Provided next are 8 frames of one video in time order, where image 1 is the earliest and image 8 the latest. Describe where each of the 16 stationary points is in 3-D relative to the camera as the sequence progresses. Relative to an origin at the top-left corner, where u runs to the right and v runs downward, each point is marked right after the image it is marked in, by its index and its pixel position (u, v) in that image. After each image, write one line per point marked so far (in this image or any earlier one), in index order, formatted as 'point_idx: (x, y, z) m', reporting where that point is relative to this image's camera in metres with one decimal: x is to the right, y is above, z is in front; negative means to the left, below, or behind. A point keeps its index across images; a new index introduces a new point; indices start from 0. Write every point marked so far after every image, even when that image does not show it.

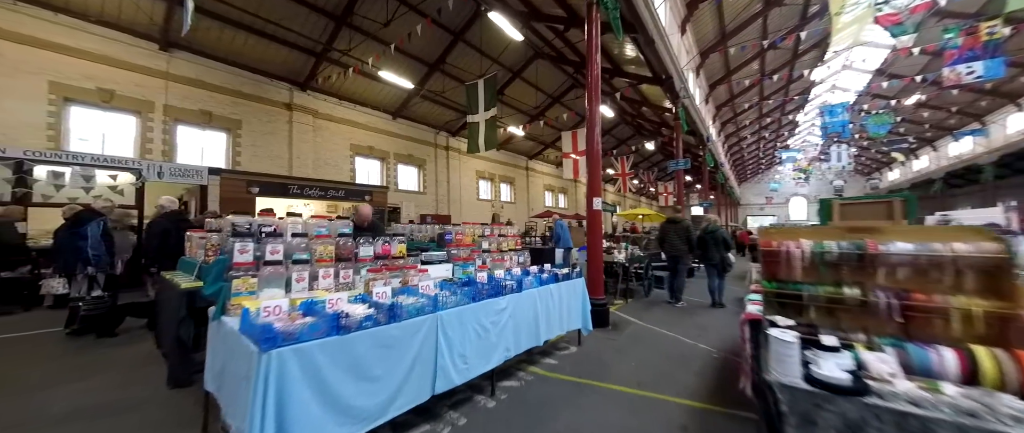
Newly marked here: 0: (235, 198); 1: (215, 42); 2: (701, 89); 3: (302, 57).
0: (-6.2, +0.4, +6.9) m
1: (-7.9, +4.7, +8.4) m
2: (+7.7, +5.1, +12.7) m
3: (-6.4, +4.9, +9.5) m
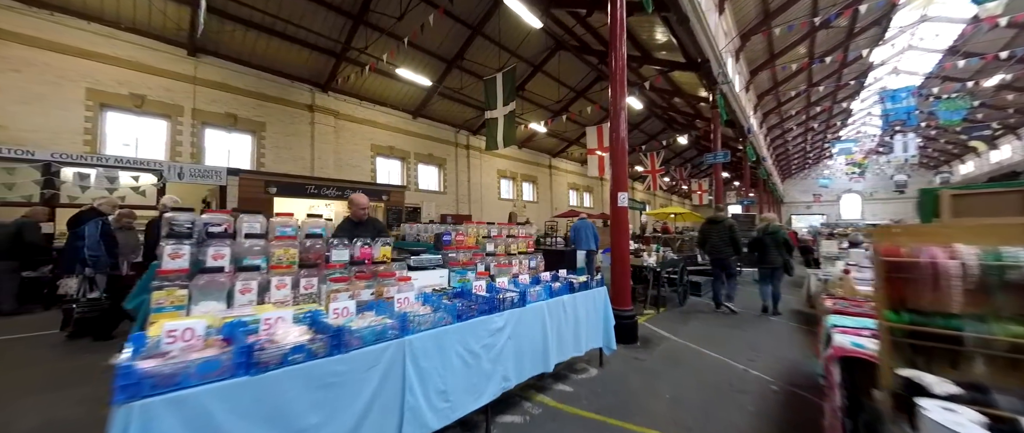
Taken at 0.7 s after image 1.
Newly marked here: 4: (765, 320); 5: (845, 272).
0: (-5.9, +0.4, +6.9) m
1: (-7.4, +4.7, +8.5) m
2: (+8.5, +5.2, +11.6) m
3: (-5.8, +4.9, +9.5) m
4: (+3.7, -1.5, +4.5) m
5: (+4.2, -0.7, +3.9) m
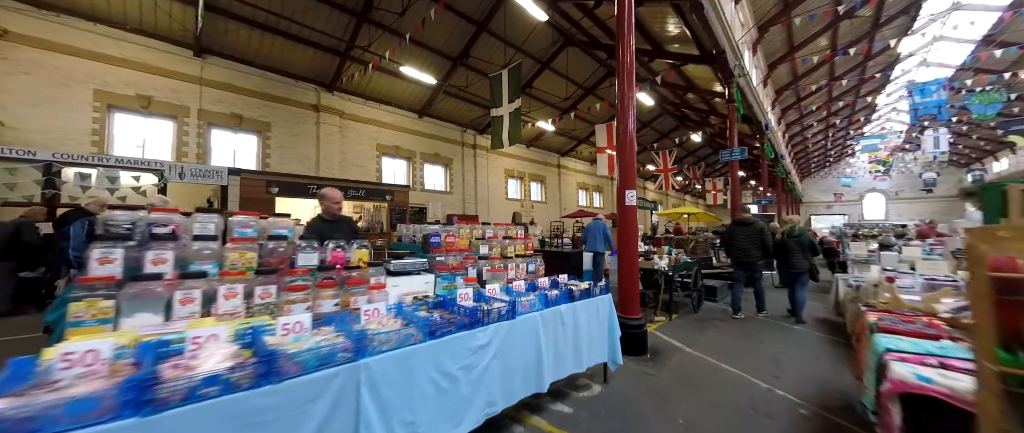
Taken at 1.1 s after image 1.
0: (-5.8, +0.4, +6.8) m
1: (-7.3, +4.7, +8.5) m
2: (+8.7, +5.2, +11.0) m
3: (-5.6, +4.9, +9.4) m
4: (+3.7, -1.5, +4.2) m
5: (+4.2, -0.7, +3.5) m
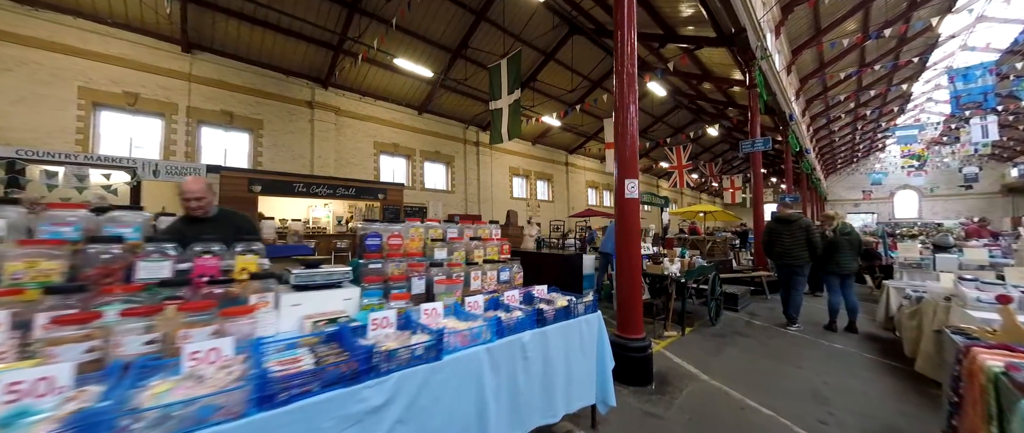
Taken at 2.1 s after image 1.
0: (-5.9, +0.4, +6.5) m
1: (-7.3, +4.7, +8.2) m
2: (+8.8, +5.3, +10.1) m
3: (-5.6, +4.9, +9.1) m
4: (+3.5, -1.5, +3.4) m
5: (+4.0, -0.7, +2.8) m
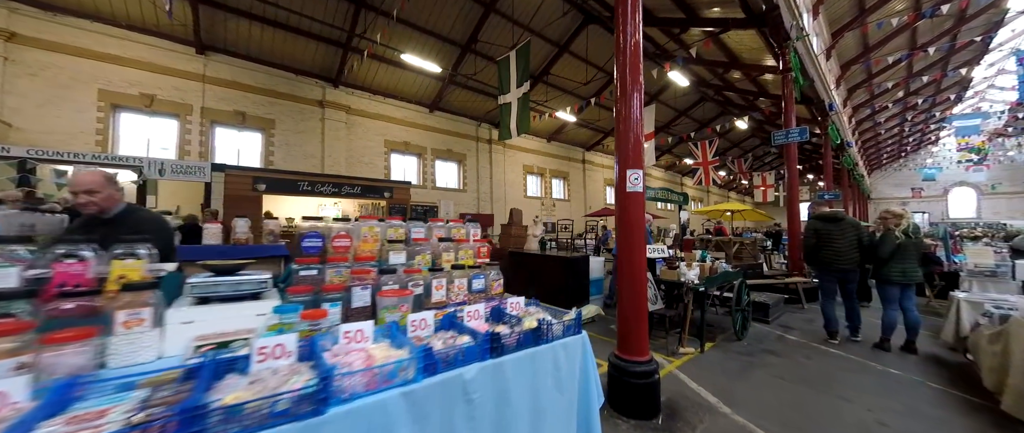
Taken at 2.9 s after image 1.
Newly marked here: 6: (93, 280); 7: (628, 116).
0: (-5.7, +0.4, +6.5) m
1: (-7.1, +4.7, +8.3) m
2: (+9.1, +5.3, +9.2) m
3: (-5.3, +4.9, +9.1) m
4: (+3.4, -1.4, +2.9) m
5: (+3.8, -0.6, +2.2) m
6: (-1.5, -0.2, +1.1) m
7: (+0.9, +0.8, +2.4) m
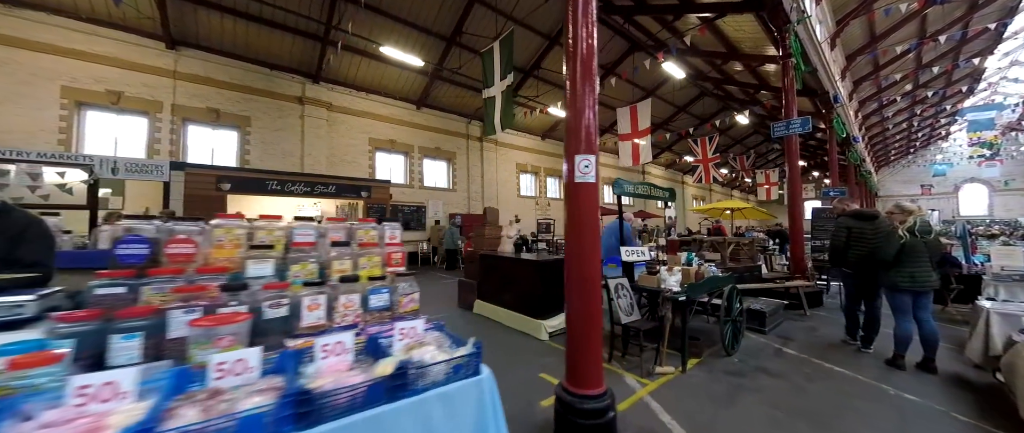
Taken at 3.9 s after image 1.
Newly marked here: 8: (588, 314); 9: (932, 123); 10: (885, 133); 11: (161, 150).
0: (-6.2, +0.4, +6.1) m
1: (-7.5, +4.7, +8.0) m
2: (+8.7, +5.3, +8.7) m
3: (-5.7, +4.9, +8.7) m
4: (+3.0, -1.4, +2.4) m
5: (+3.4, -0.6, +1.7) m
6: (-2.0, -0.2, +0.7) m
7: (+0.4, +0.8, +2.0) m
8: (+0.4, -0.6, +1.8) m
9: (+25.6, +5.7, +18.9) m
10: (+22.2, +5.1, +18.5) m
11: (-8.7, +1.6, +7.6) m
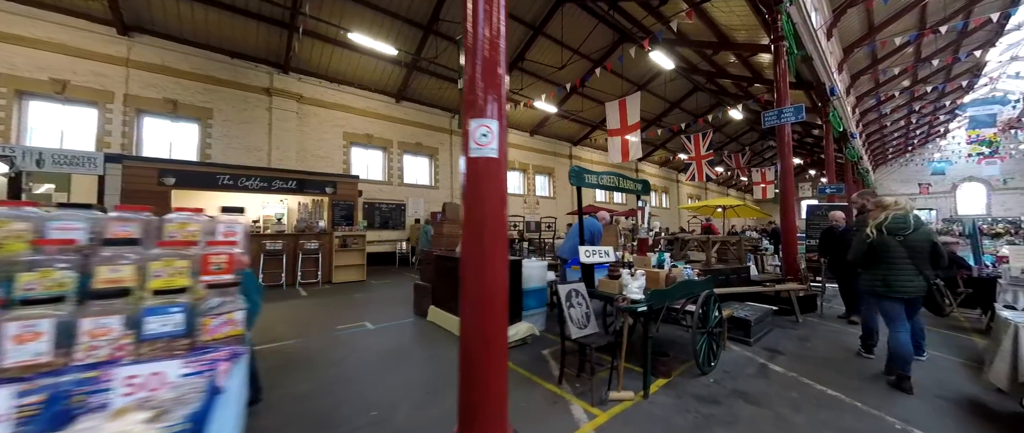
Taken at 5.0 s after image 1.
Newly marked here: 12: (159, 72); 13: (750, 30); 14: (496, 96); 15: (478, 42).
0: (-6.7, +0.5, +5.6) m
1: (-8.1, +4.8, +7.5) m
2: (+8.1, +5.4, +8.2) m
3: (-6.3, +4.9, +8.2) m
4: (+2.5, -1.4, +1.9) m
5: (+2.9, -0.6, +1.3) m
6: (-2.5, -0.2, +0.3) m
7: (-0.1, +0.8, +1.5) m
8: (-0.1, -0.5, +1.3) m
9: (+25.0, +5.8, +18.5) m
10: (+21.6, +5.1, +18.1) m
11: (-9.2, +1.7, +7.1) m
12: (-8.8, +3.6, +7.7) m
13: (+6.1, +4.8, +7.9) m
14: (0.0, +0.6, +1.4) m
15: (-0.1, +0.8, +1.5) m
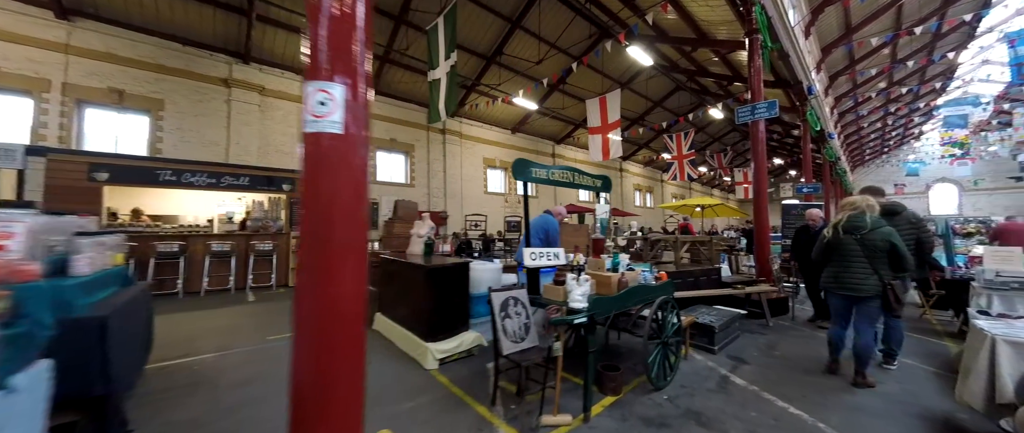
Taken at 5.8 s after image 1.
0: (-7.3, +0.5, +5.1) m
1: (-8.7, +4.8, +6.9) m
2: (+7.4, +5.4, +8.1) m
3: (-7.0, +4.9, +7.7) m
4: (+2.0, -1.3, +1.7) m
5: (+2.4, -0.5, +1.0) m
6: (-3.0, -0.2, -0.1) m
7: (-0.6, +0.8, +1.2) m
8: (-0.6, -0.5, +1.0) m
9: (+24.0, +5.8, +18.9) m
10: (+20.6, +5.2, +18.4) m
11: (-9.9, +1.7, +6.6) m
12: (-9.4, +3.6, +7.1) m
13: (+5.4, +4.8, +7.8) m
14: (-0.5, +0.6, +1.1) m
15: (-0.6, +0.8, +1.2) m
